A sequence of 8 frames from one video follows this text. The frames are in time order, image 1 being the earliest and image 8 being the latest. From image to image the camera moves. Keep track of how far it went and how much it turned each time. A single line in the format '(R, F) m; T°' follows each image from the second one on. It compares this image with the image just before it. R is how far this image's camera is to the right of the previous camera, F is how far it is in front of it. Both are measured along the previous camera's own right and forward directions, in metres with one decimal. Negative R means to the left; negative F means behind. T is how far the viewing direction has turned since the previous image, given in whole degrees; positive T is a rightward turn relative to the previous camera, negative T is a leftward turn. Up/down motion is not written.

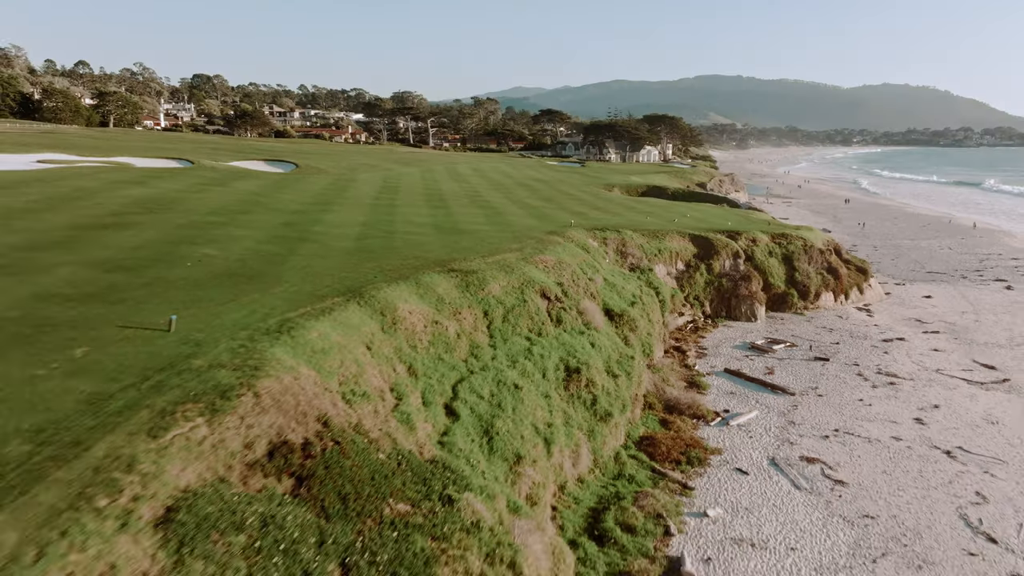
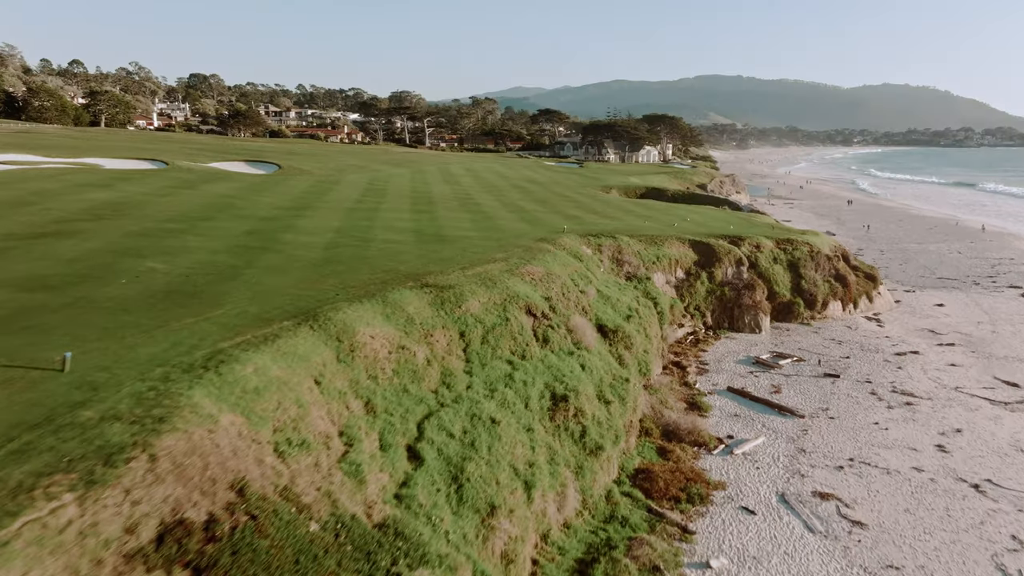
(+0.6, +1.8) m; 0°
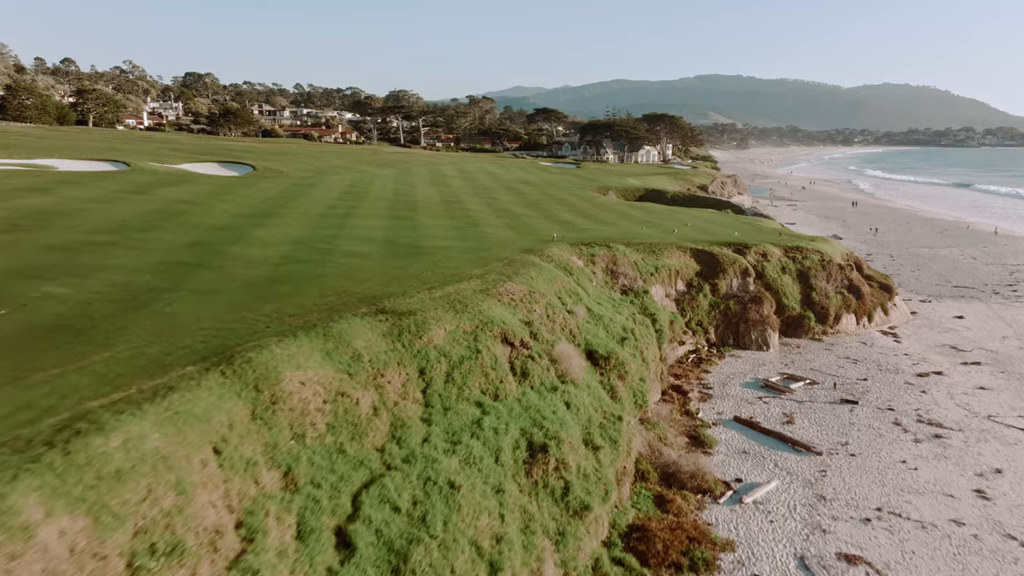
(+0.7, +2.5) m; 0°
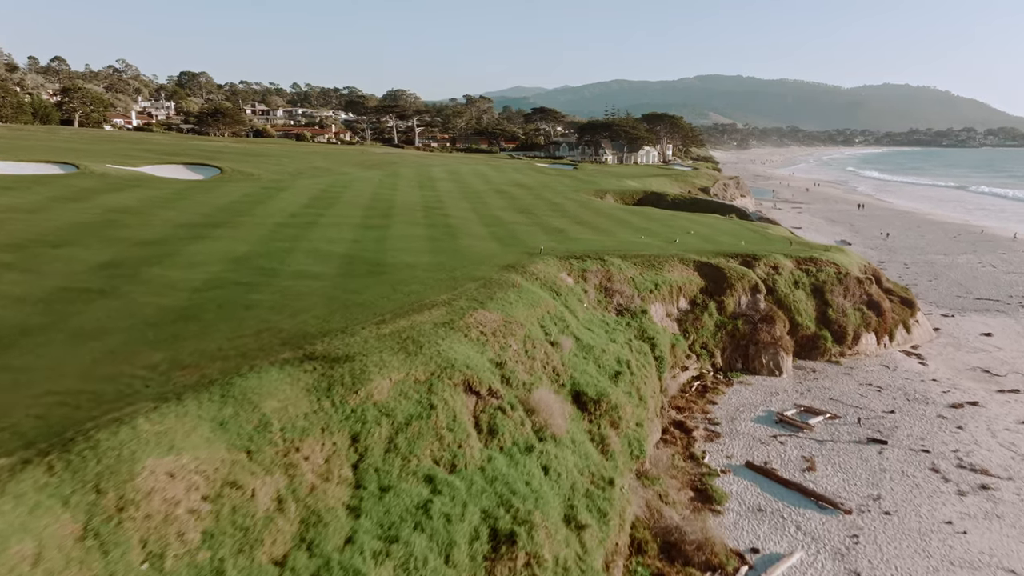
(+0.7, +2.8) m; 0°
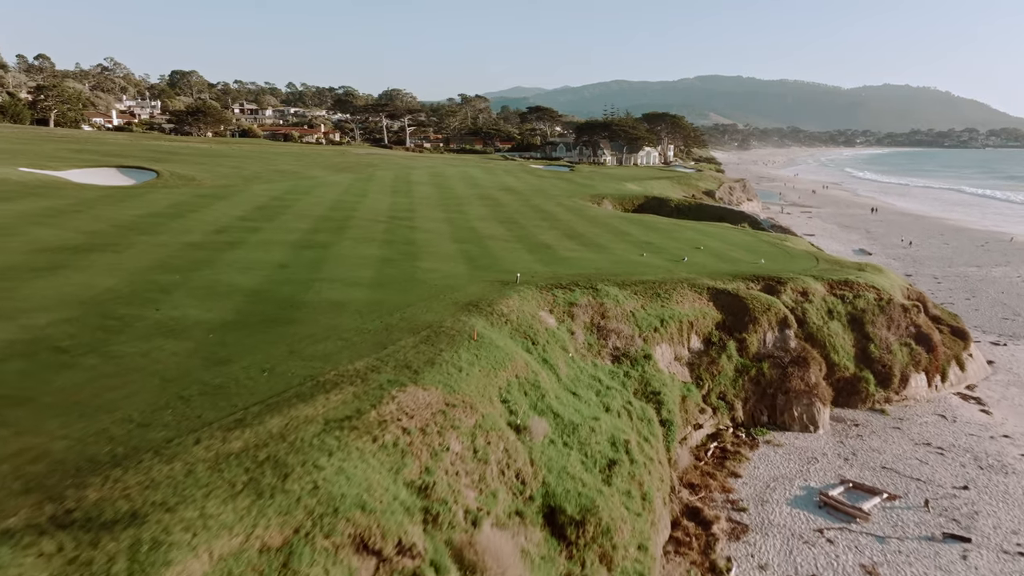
(+1.0, +4.7) m; 0°
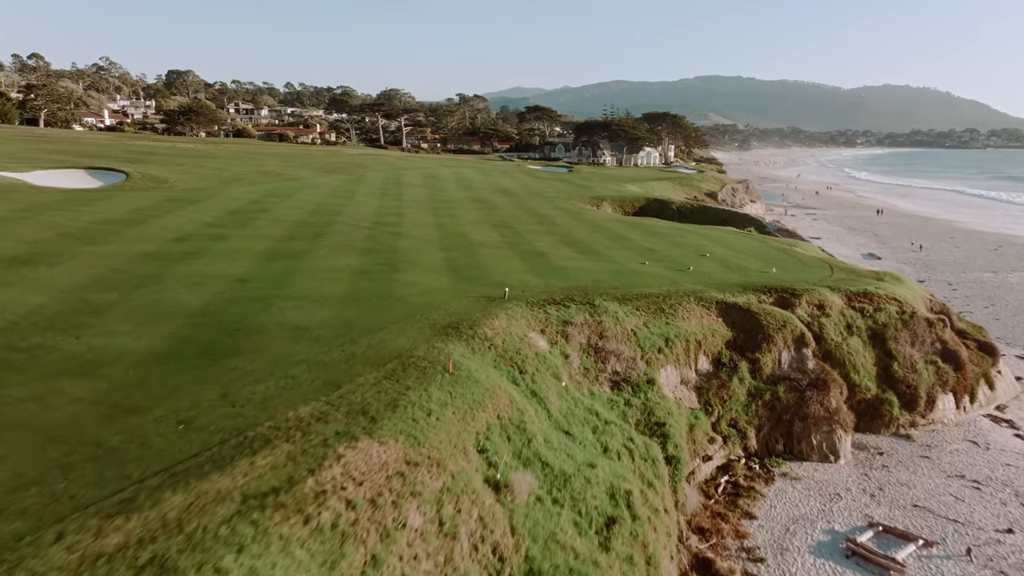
(+0.4, +1.9) m; 0°
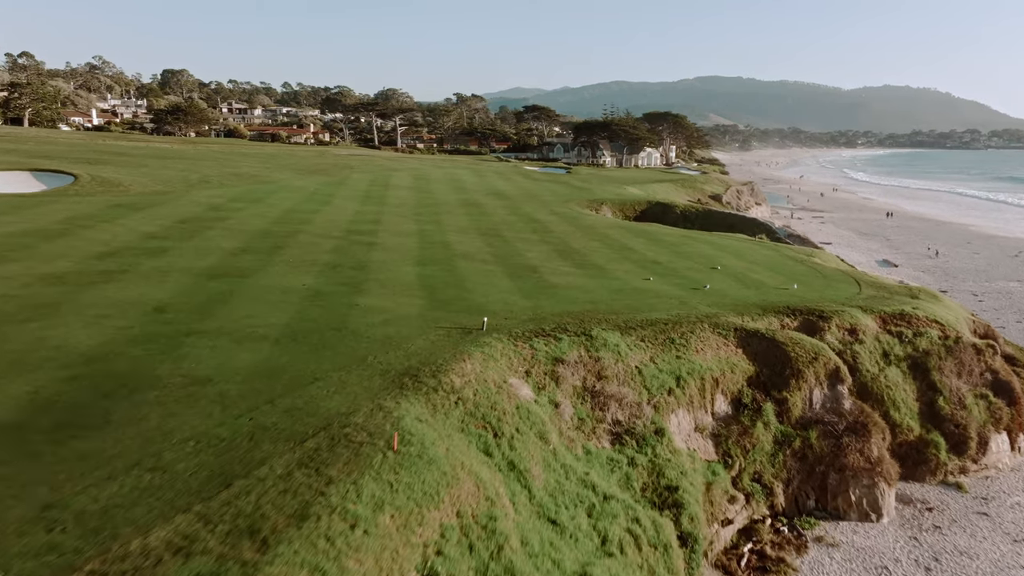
(+0.5, +2.8) m; 0°
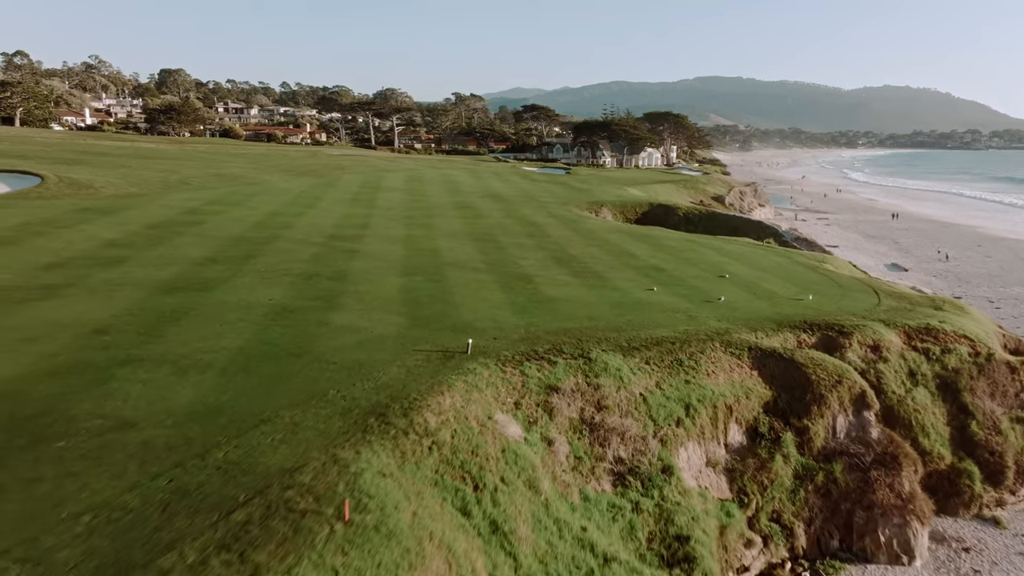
(+0.3, +1.6) m; 0°
